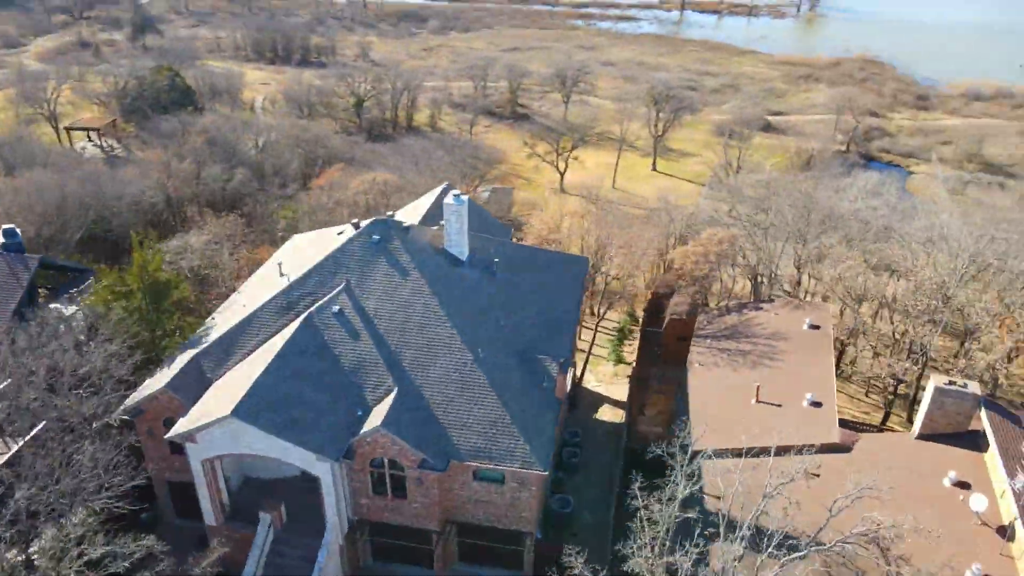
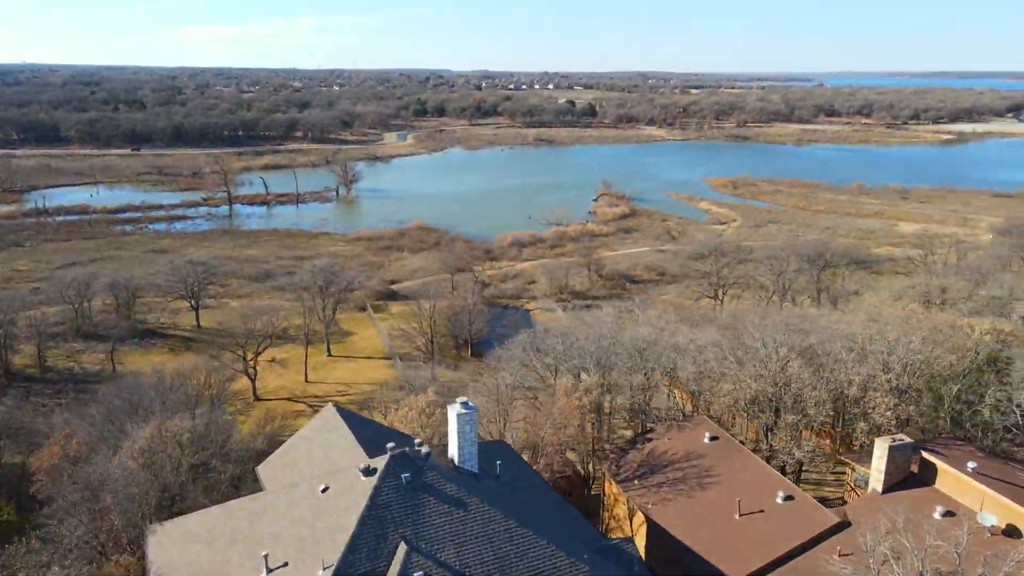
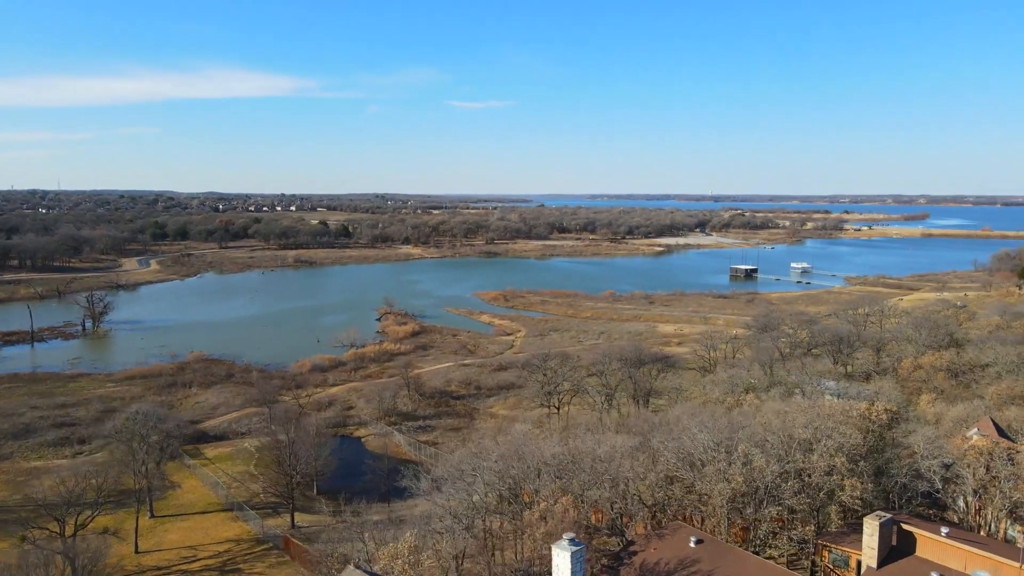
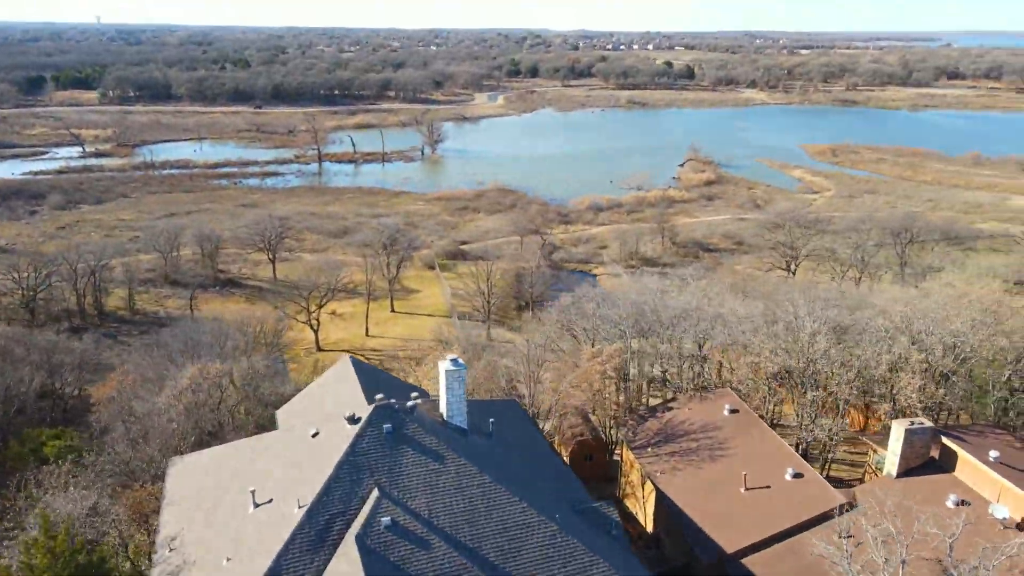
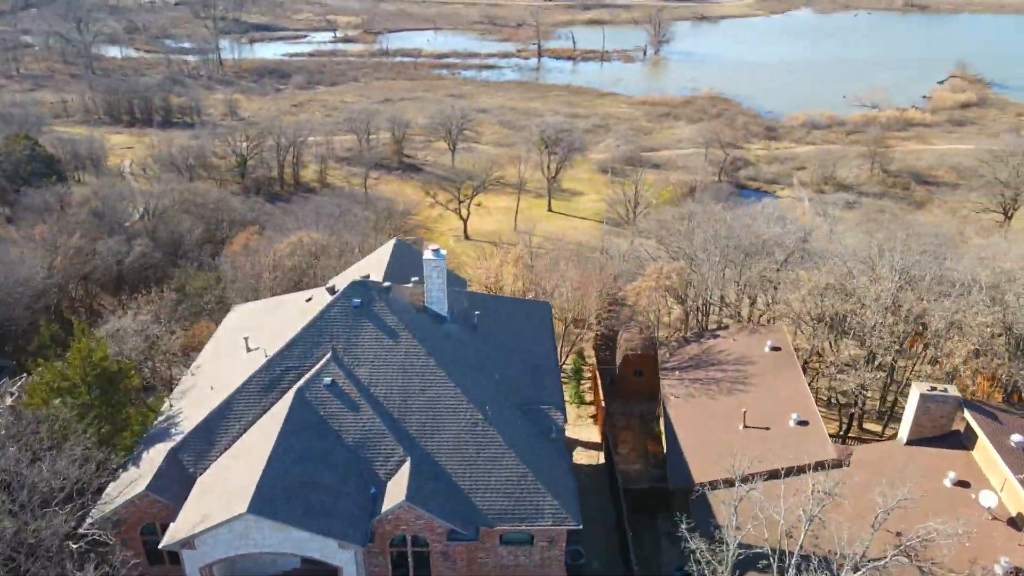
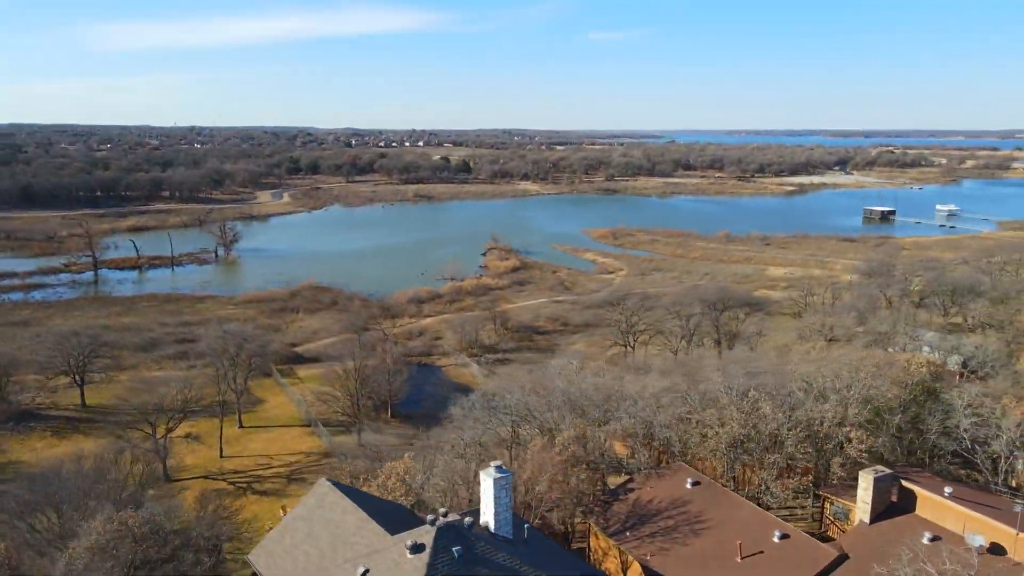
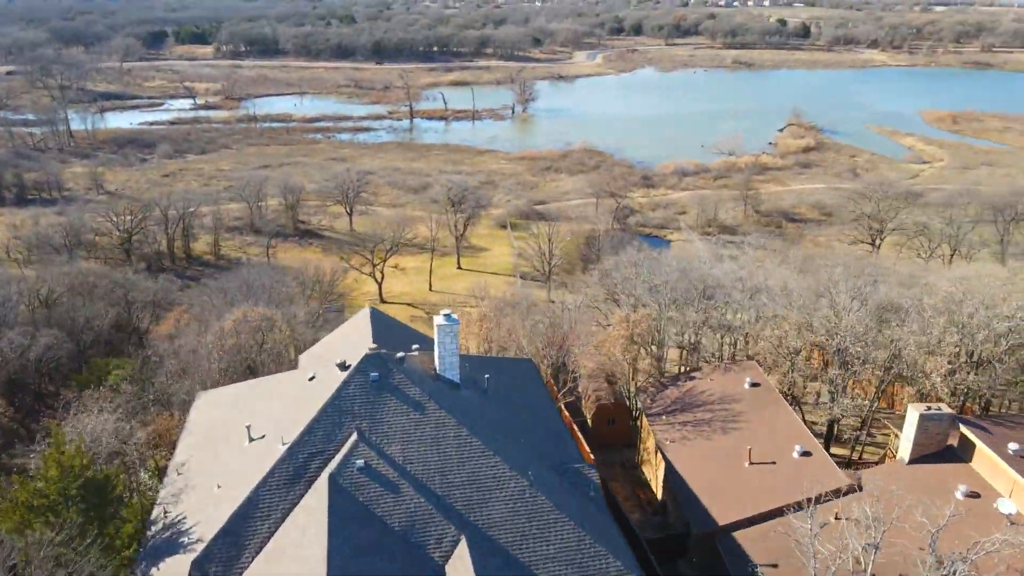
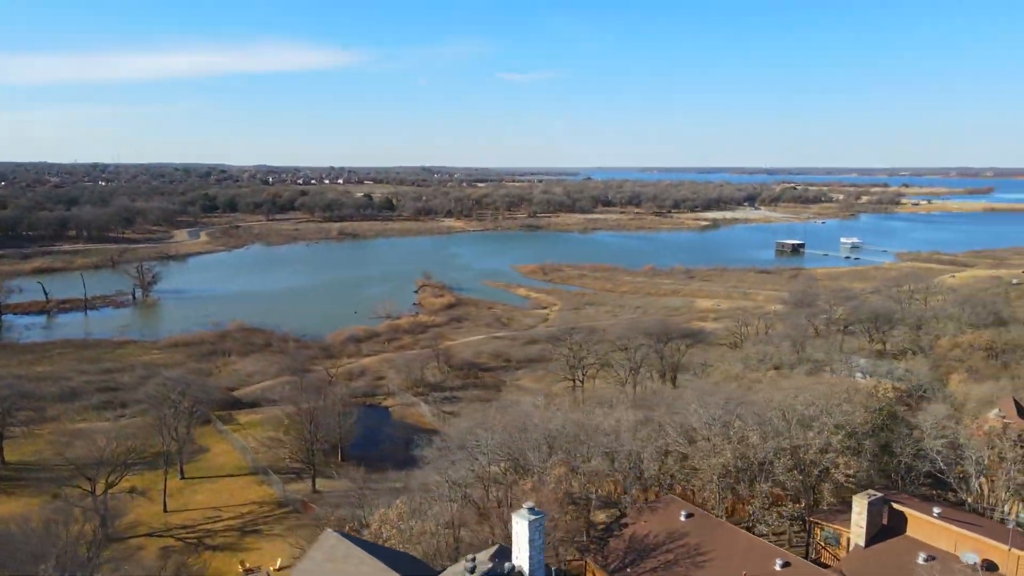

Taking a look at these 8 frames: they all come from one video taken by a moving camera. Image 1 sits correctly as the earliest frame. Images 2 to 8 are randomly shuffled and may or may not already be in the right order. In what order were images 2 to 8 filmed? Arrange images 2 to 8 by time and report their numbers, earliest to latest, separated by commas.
5, 7, 4, 2, 6, 8, 3
